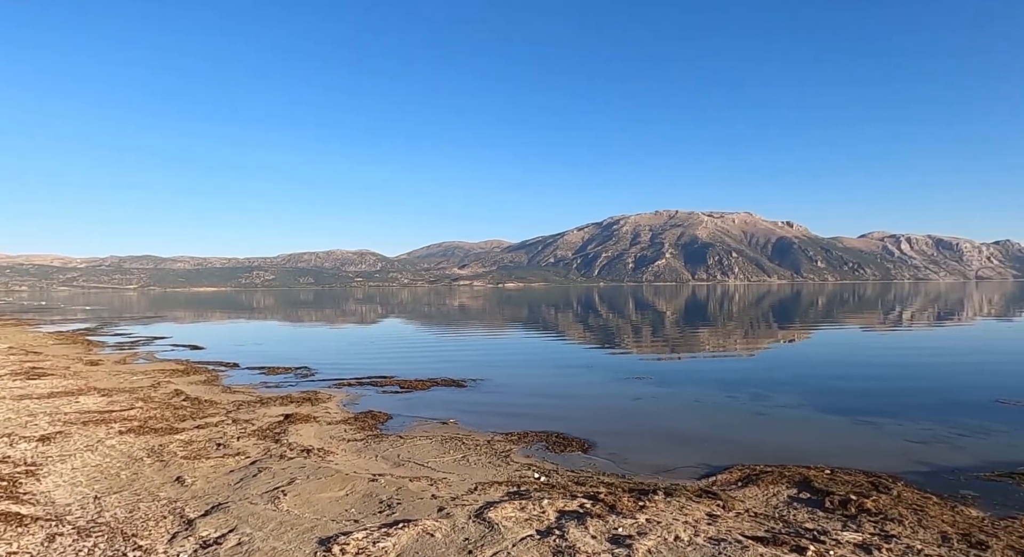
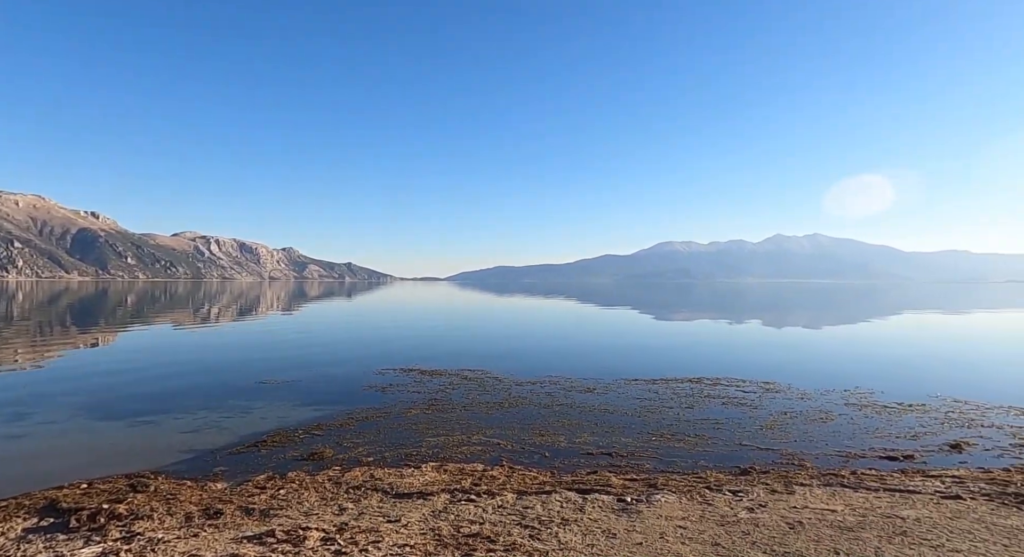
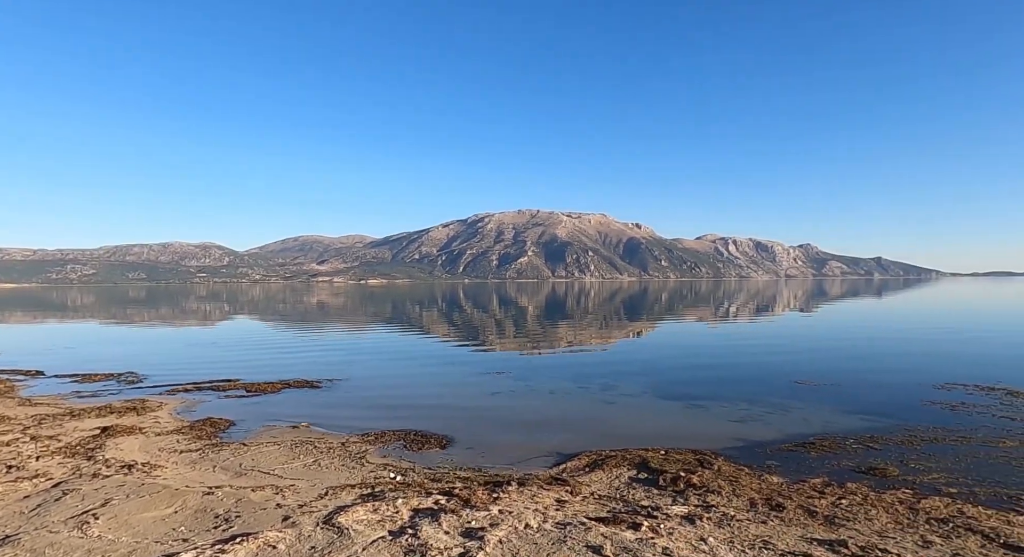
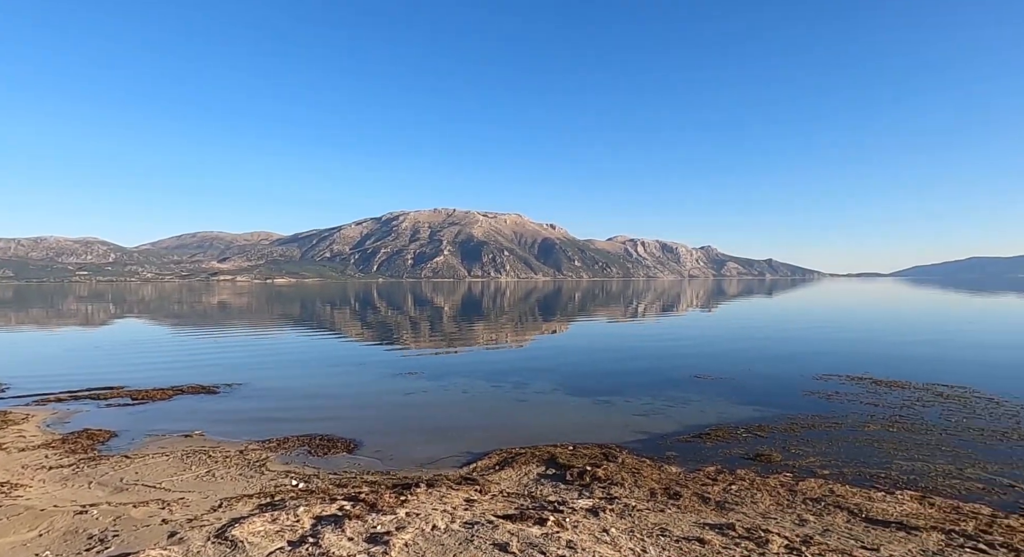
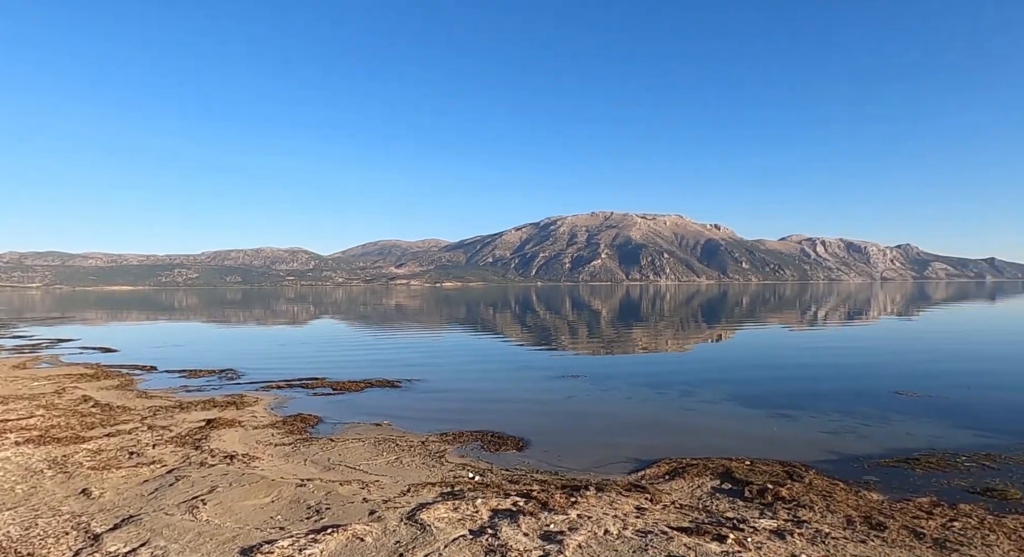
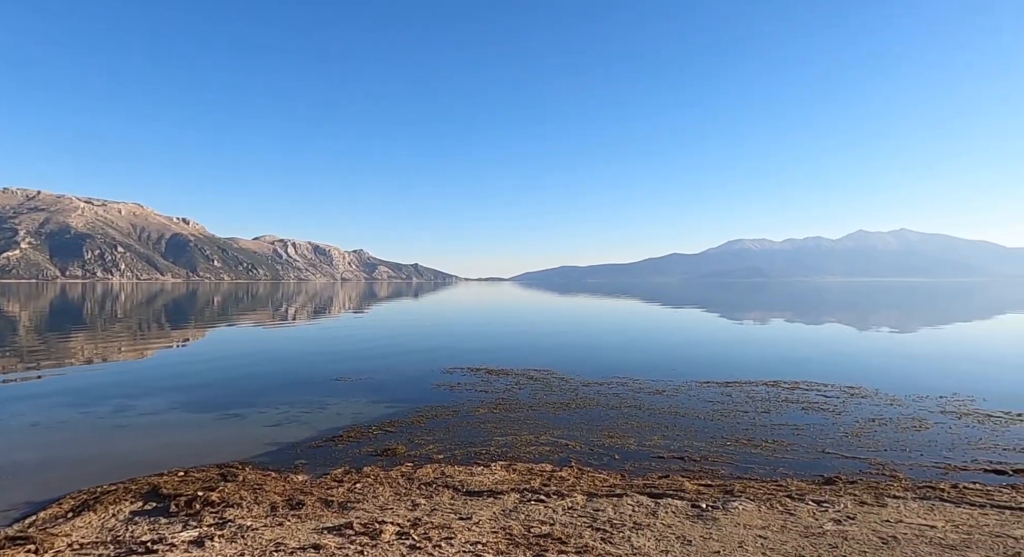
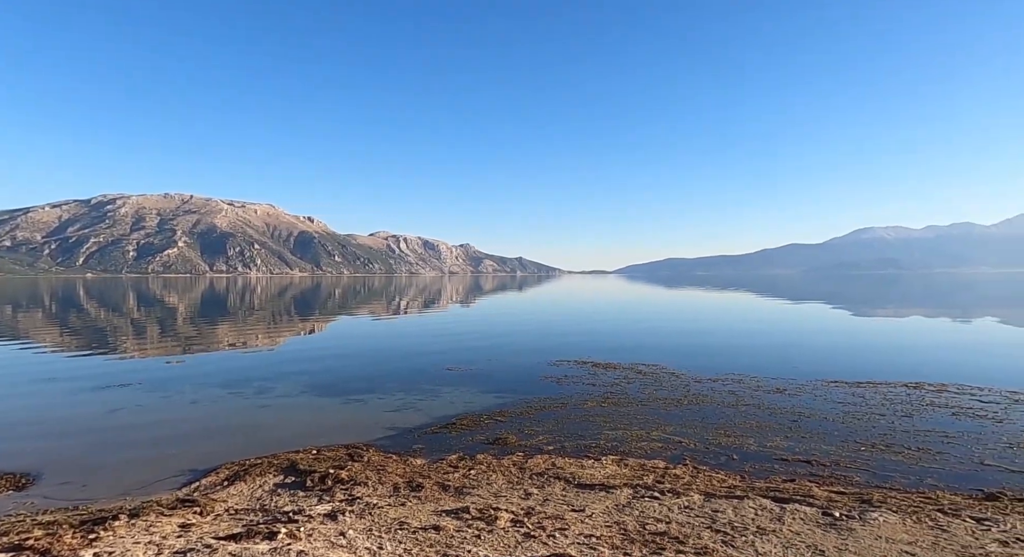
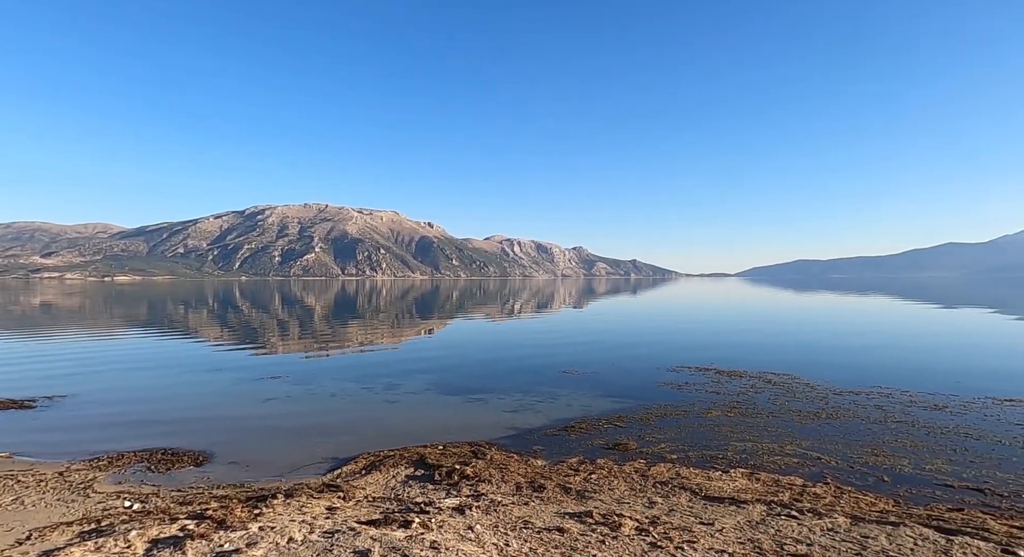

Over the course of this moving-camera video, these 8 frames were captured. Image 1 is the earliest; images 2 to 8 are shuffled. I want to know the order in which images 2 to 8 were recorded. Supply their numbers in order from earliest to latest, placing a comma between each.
5, 3, 4, 8, 7, 6, 2
